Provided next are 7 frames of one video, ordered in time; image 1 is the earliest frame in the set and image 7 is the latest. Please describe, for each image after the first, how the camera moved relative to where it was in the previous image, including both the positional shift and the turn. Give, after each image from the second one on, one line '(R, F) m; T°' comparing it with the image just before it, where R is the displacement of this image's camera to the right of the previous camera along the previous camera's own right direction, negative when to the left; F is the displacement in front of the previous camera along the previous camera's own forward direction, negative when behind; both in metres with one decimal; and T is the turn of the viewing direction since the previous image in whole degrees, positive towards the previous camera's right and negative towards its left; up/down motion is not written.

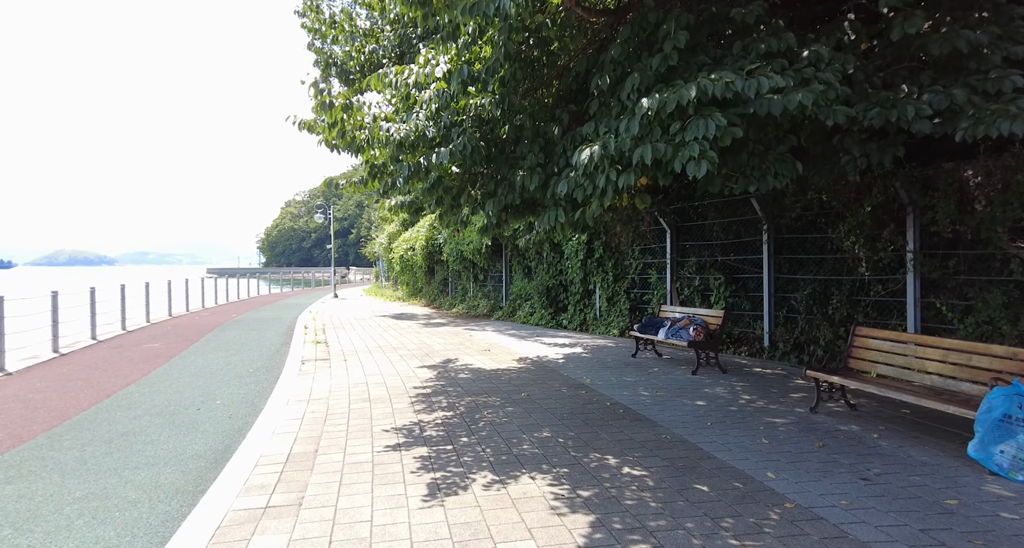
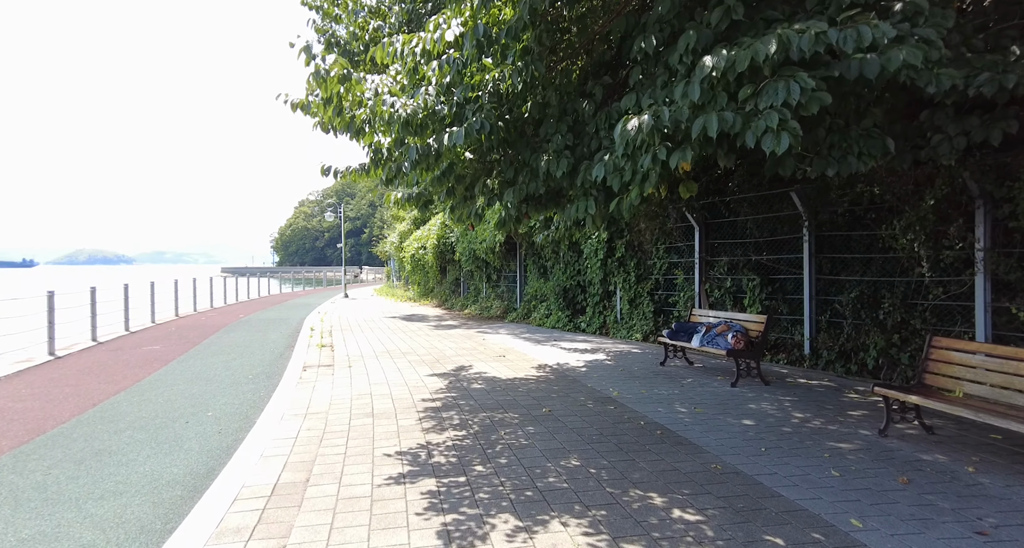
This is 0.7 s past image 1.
(-0.1, +0.7) m; -1°
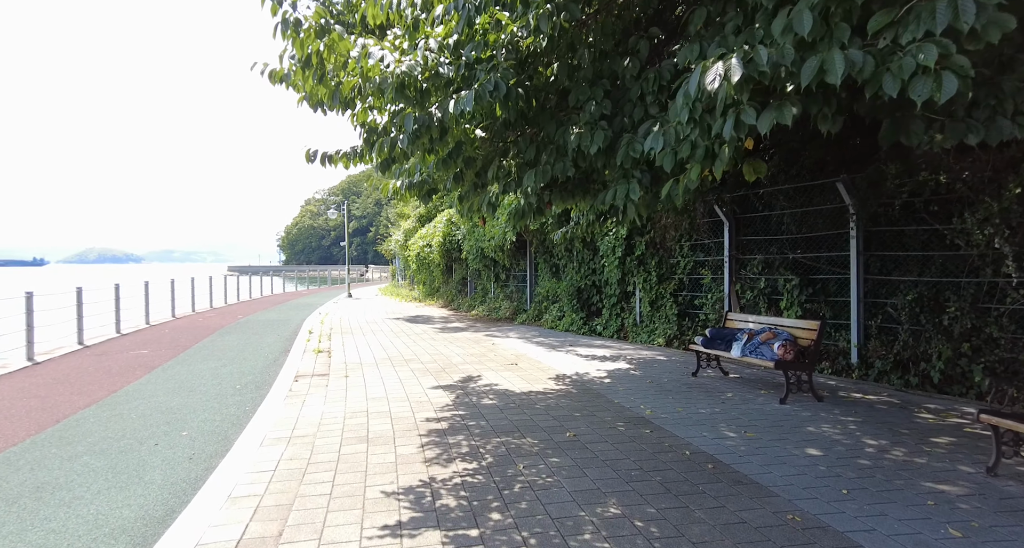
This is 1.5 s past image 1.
(-0.1, +0.9) m; -1°
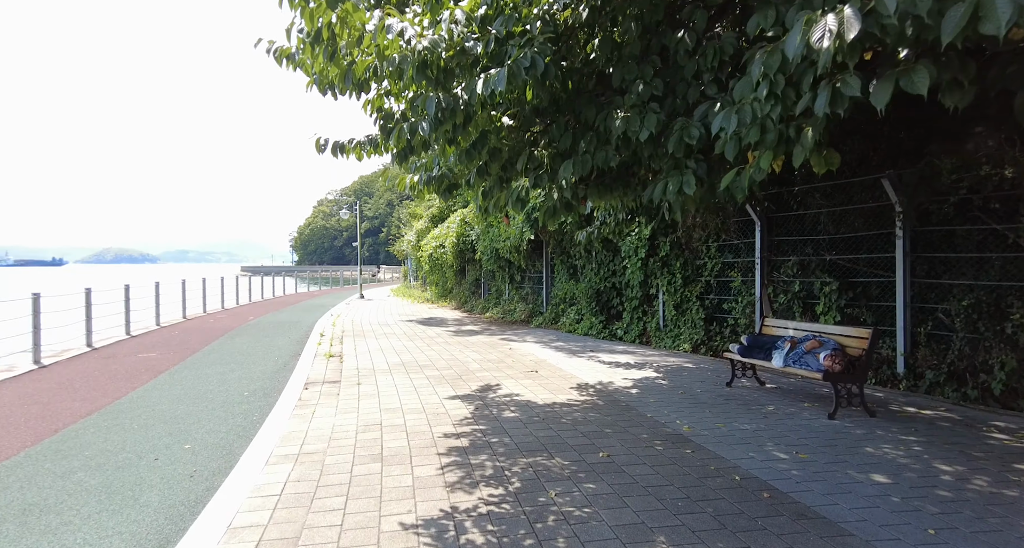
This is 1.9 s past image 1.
(-0.1, +0.4) m; -1°
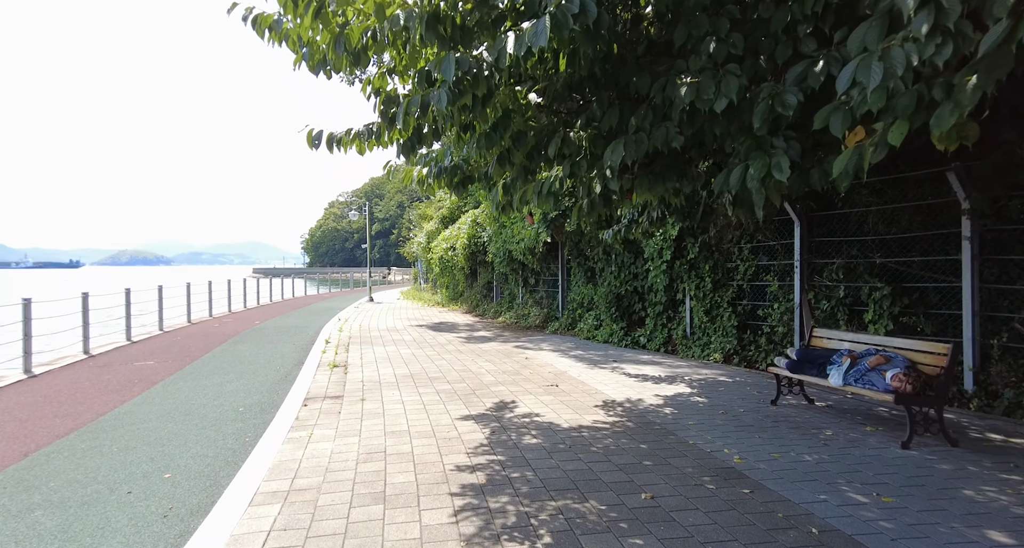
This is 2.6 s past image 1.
(-0.1, +0.7) m; -1°
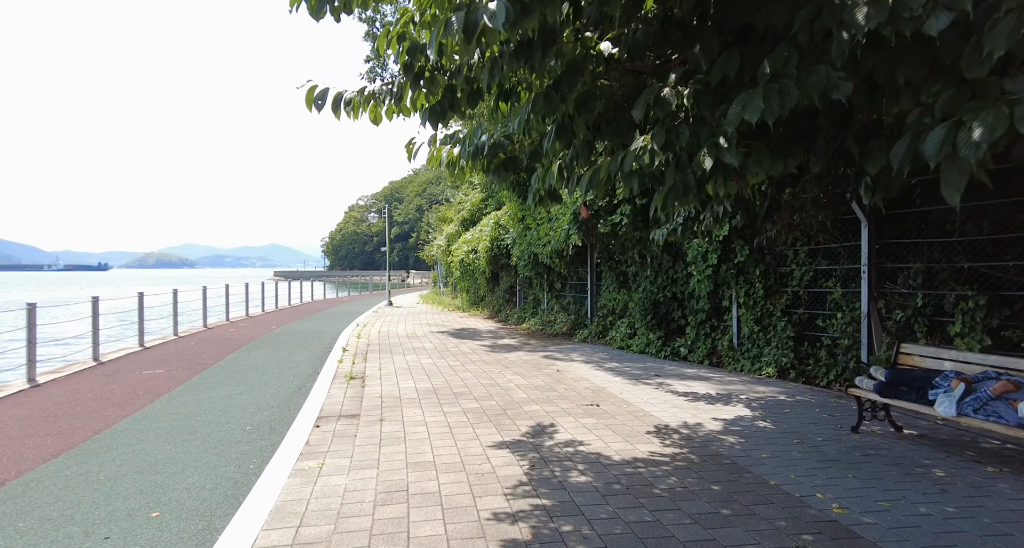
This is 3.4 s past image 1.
(-0.2, +0.8) m; -2°
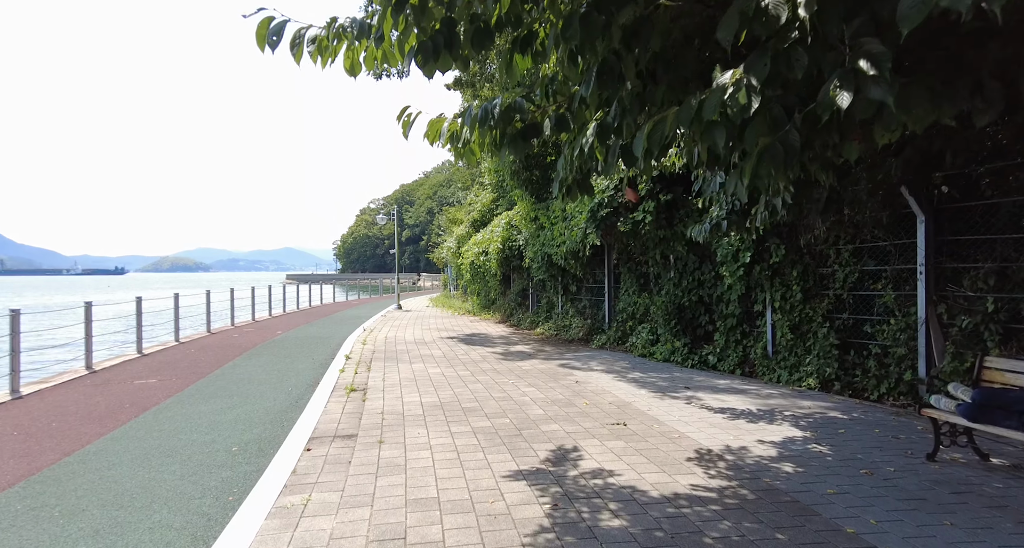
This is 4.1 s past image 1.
(0.0, +0.8) m; -1°
